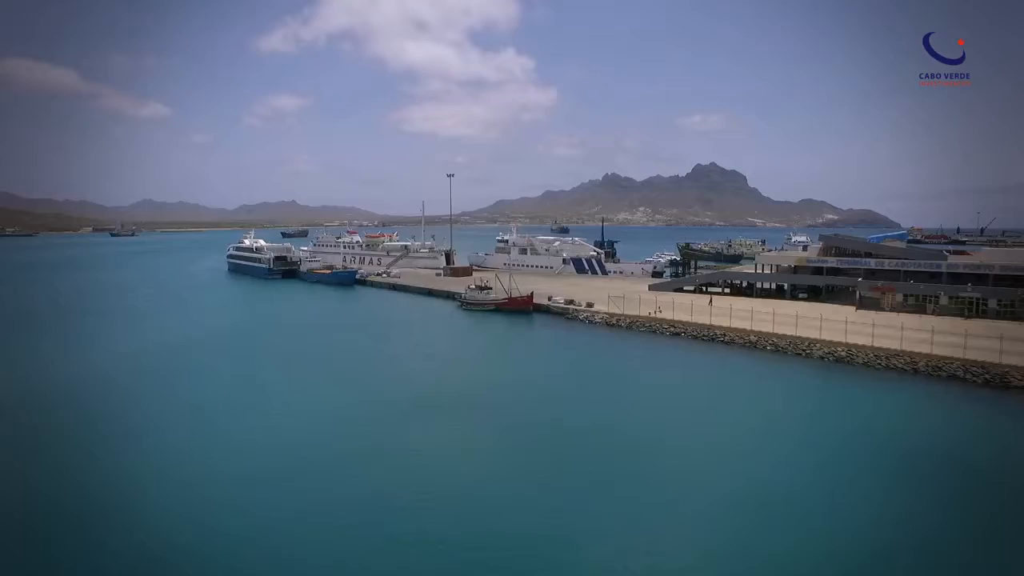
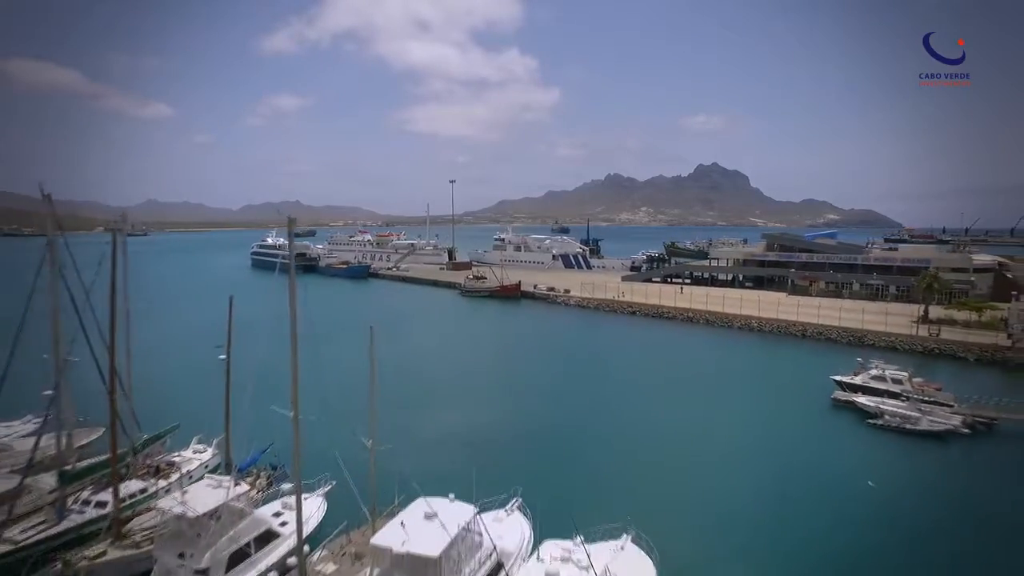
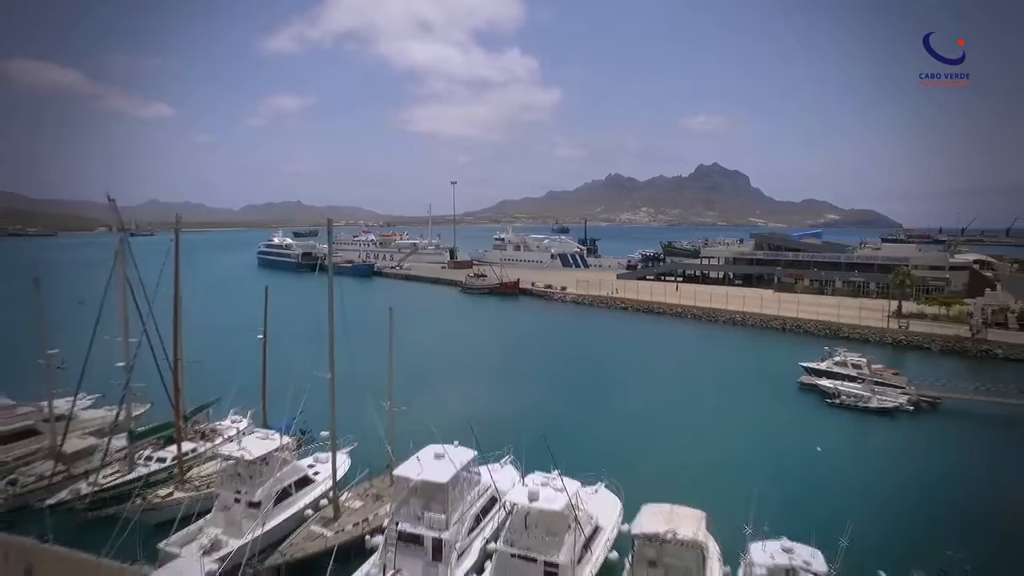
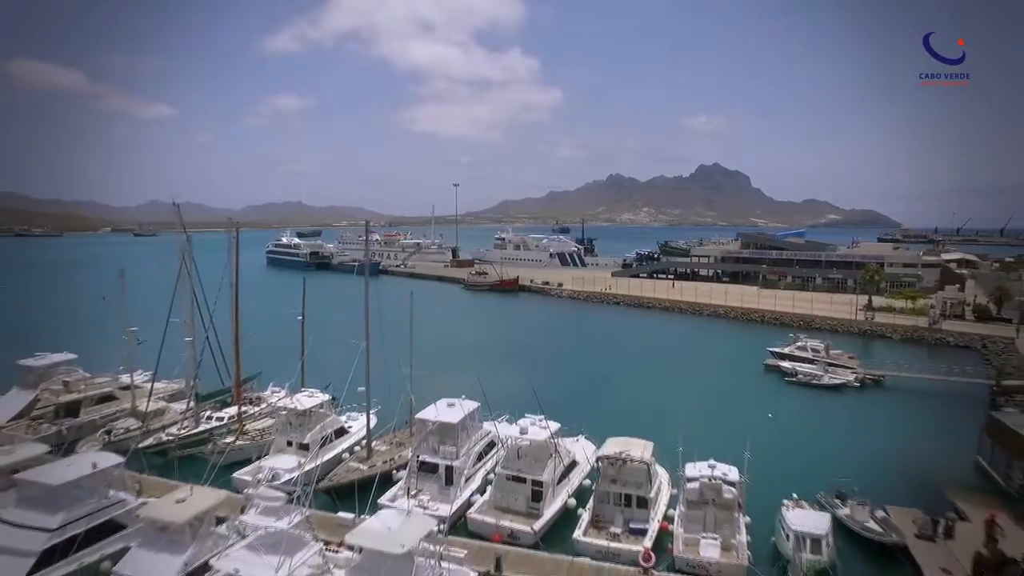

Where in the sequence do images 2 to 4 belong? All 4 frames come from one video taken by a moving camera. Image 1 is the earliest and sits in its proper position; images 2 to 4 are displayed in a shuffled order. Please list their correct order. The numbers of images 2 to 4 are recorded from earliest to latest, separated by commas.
2, 3, 4
